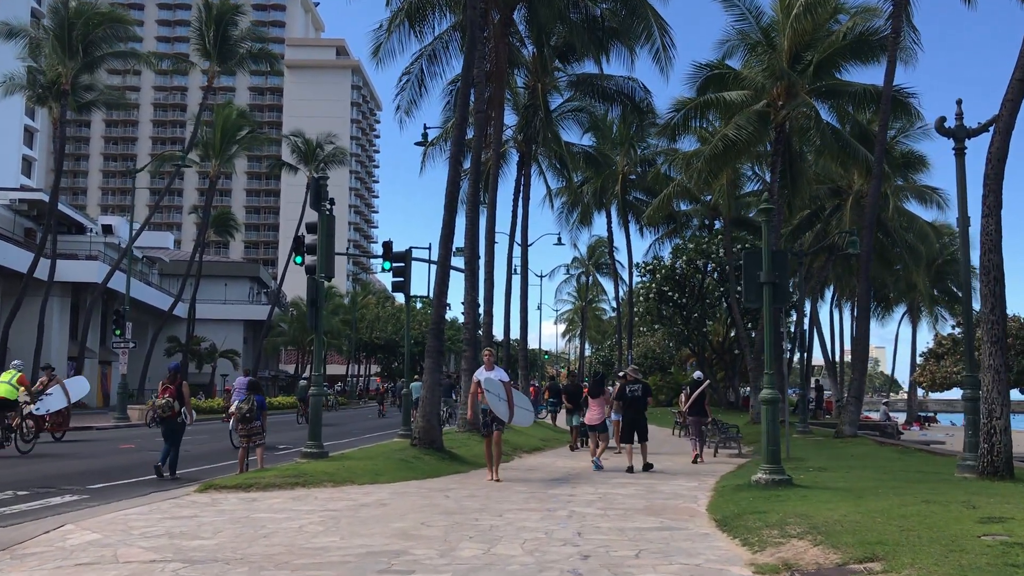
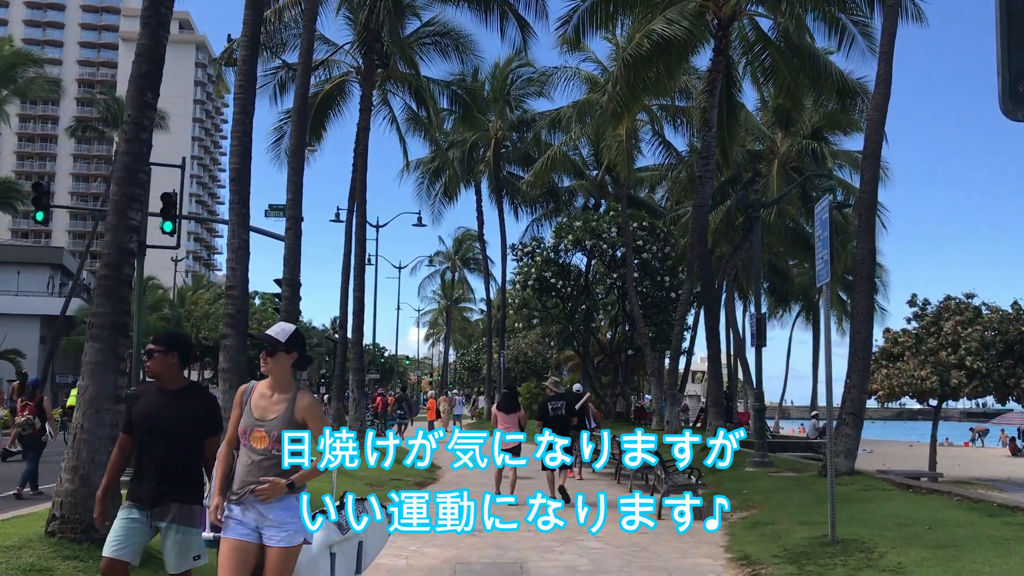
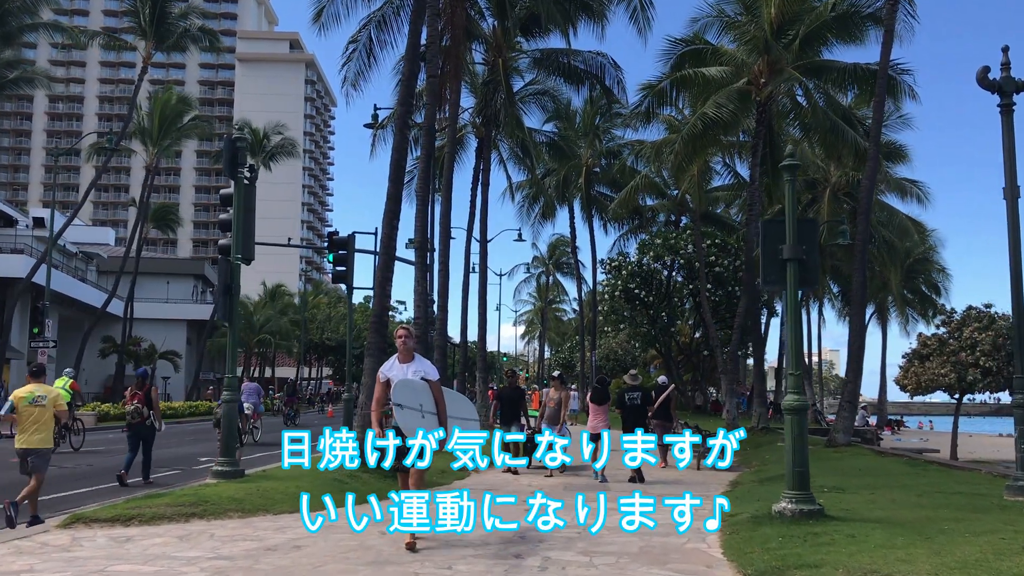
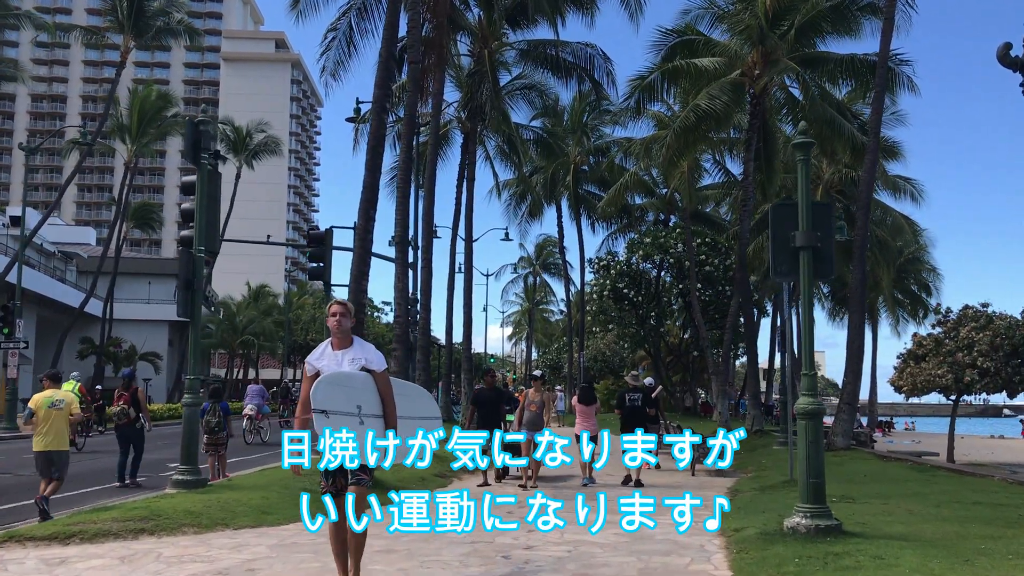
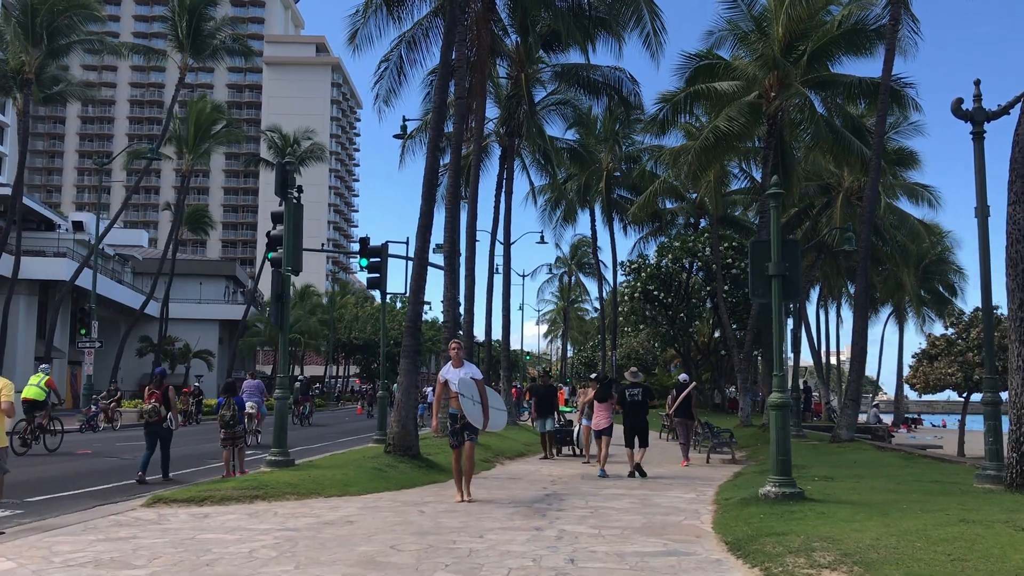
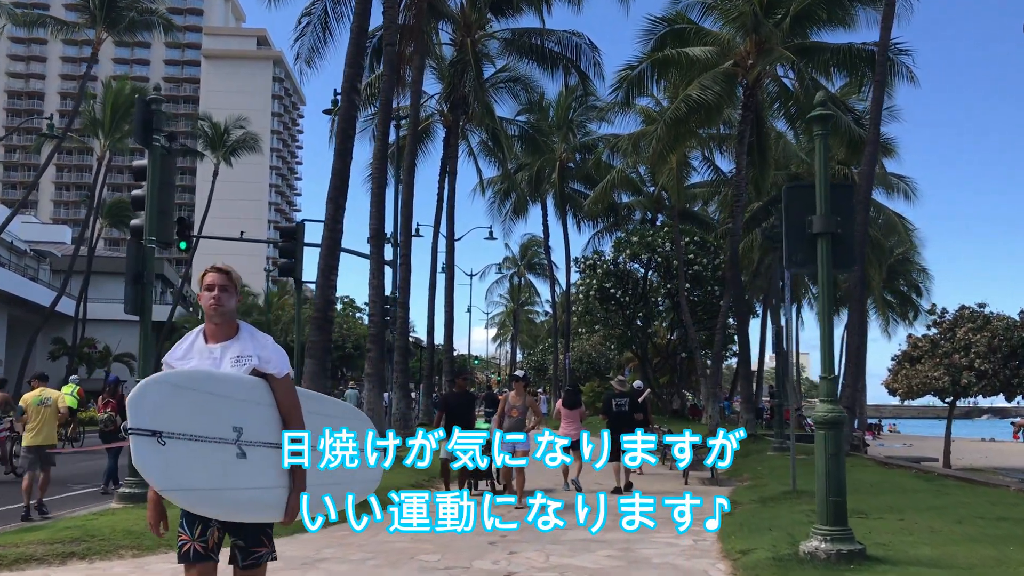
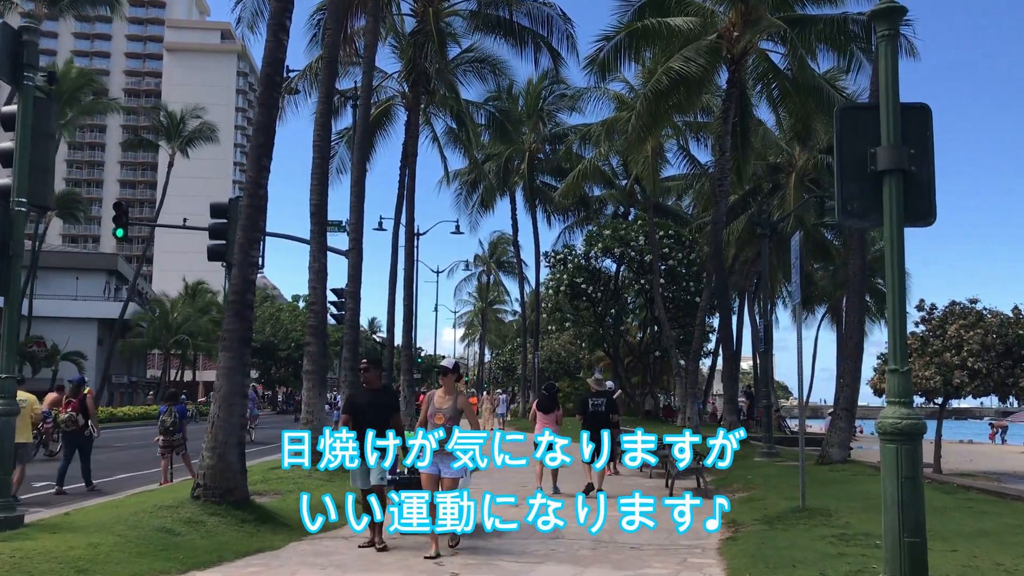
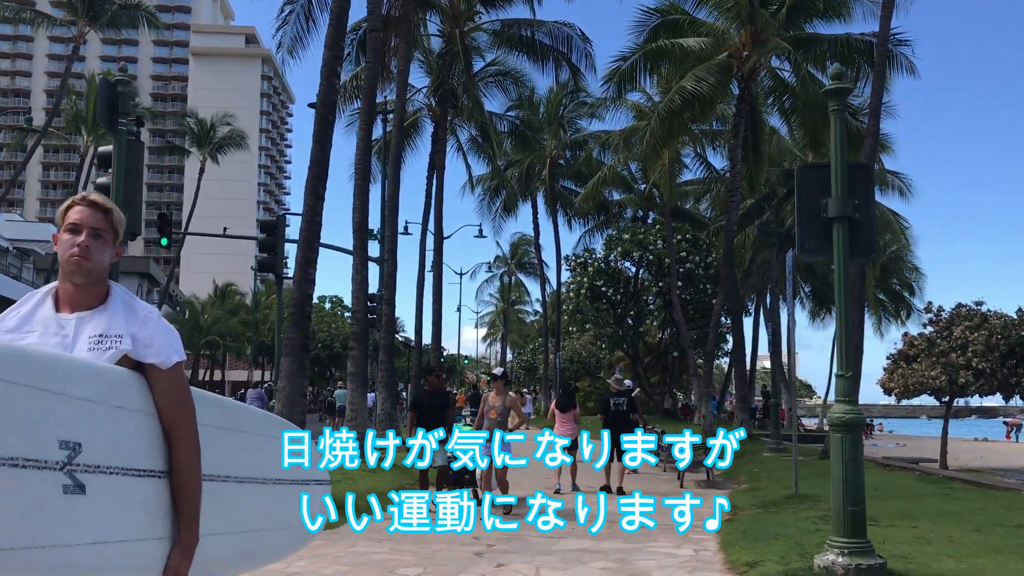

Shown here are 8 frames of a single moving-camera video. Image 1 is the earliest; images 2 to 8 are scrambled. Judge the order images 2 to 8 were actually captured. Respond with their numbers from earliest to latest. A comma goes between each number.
5, 3, 4, 6, 8, 7, 2
